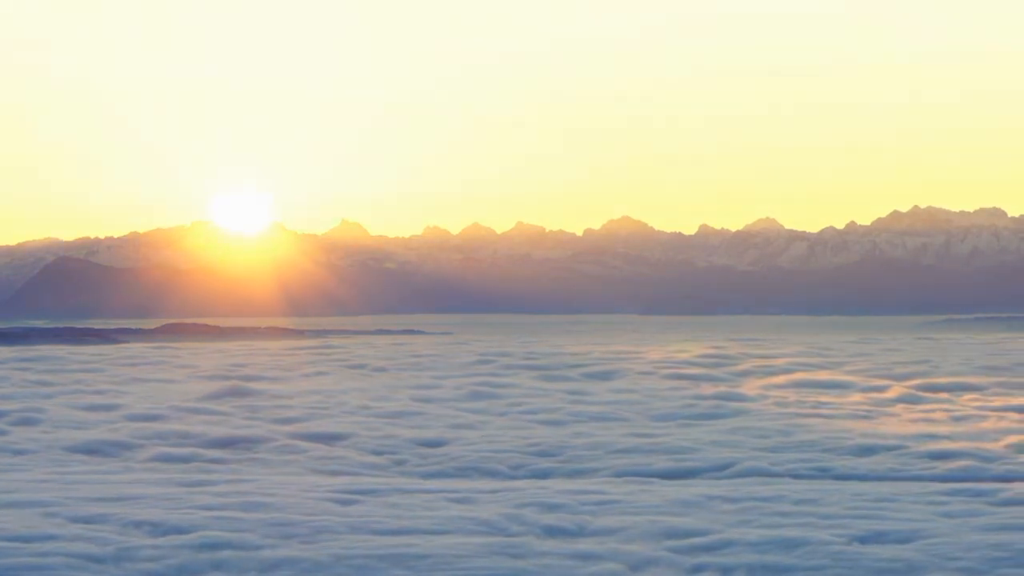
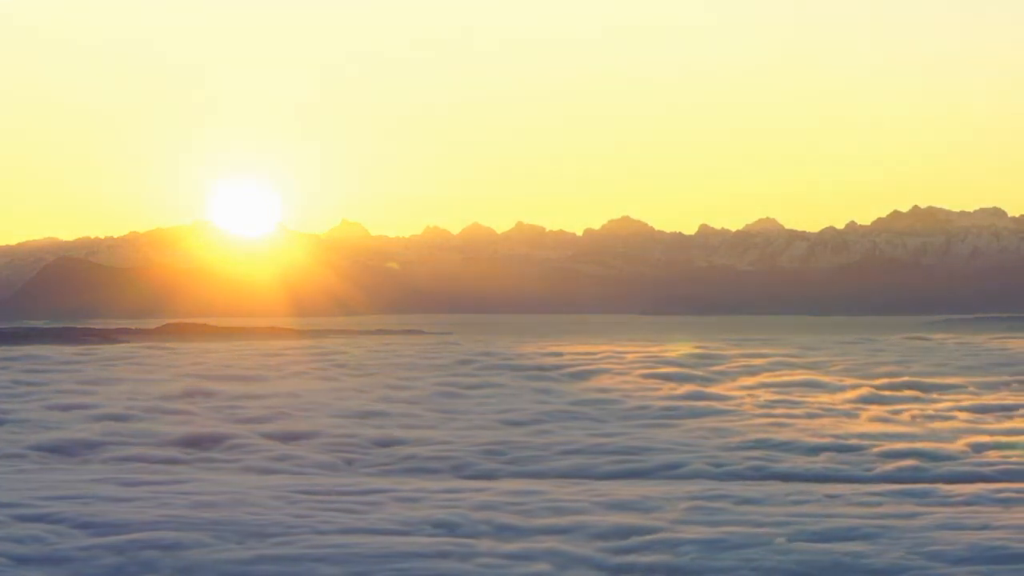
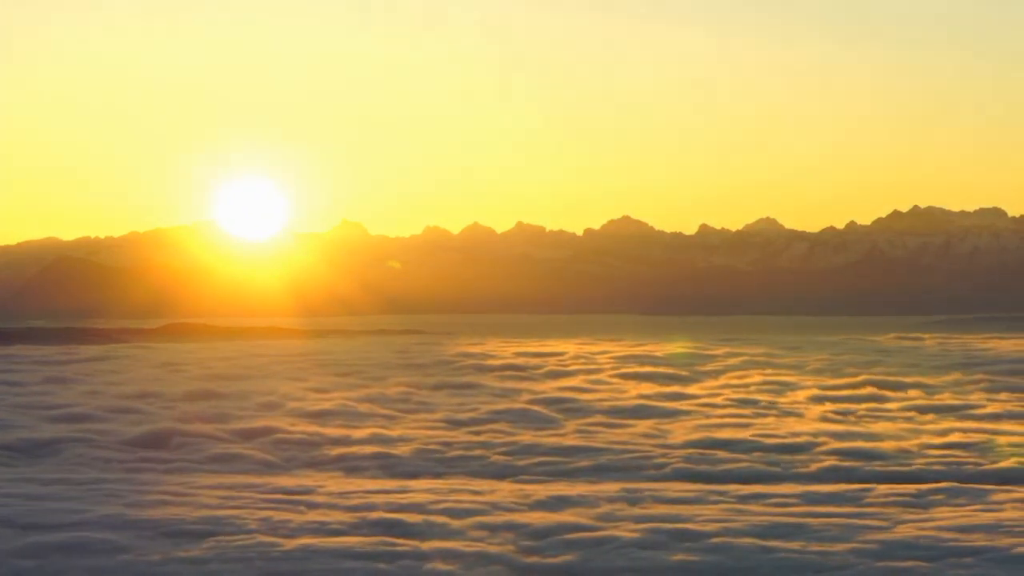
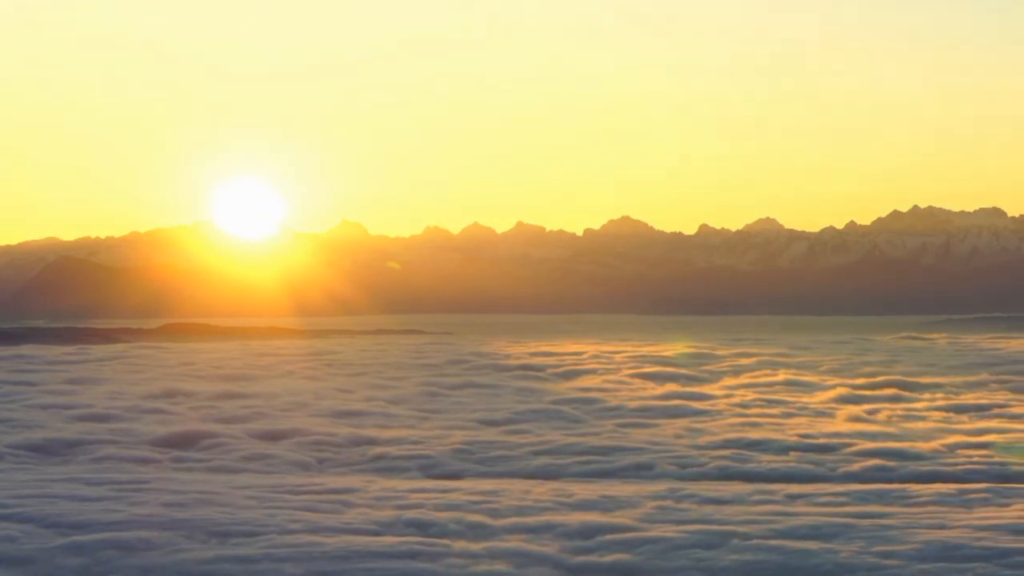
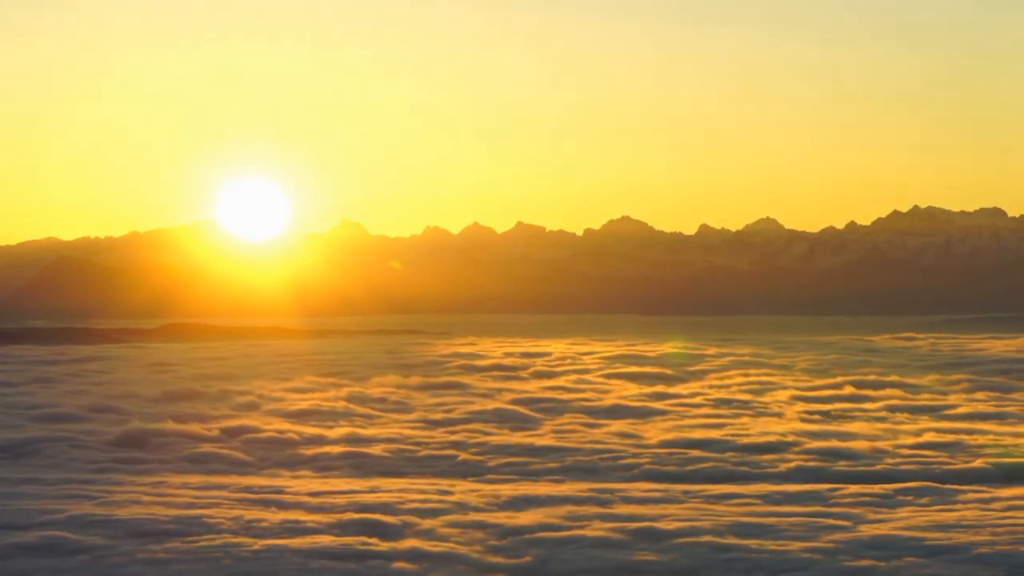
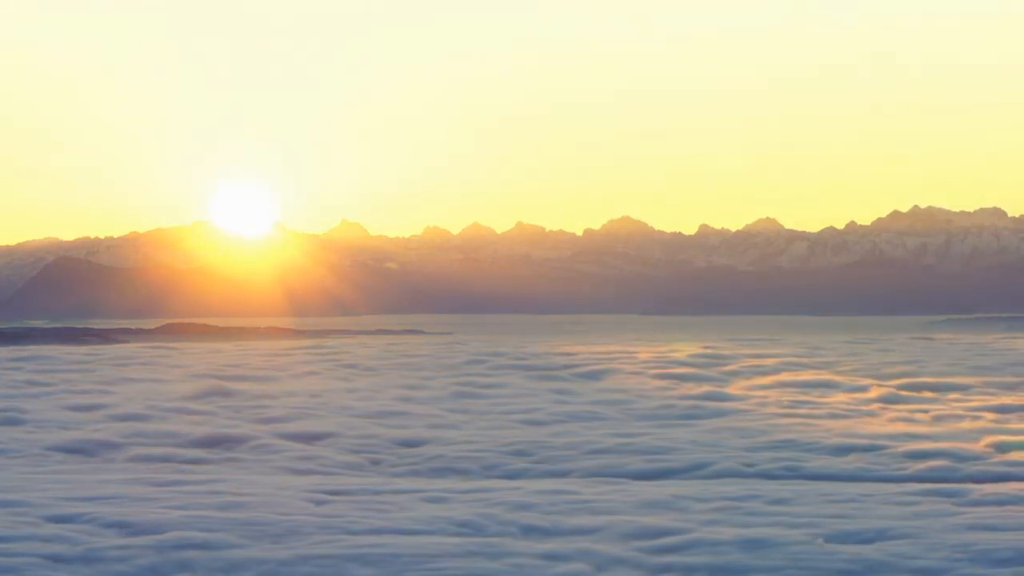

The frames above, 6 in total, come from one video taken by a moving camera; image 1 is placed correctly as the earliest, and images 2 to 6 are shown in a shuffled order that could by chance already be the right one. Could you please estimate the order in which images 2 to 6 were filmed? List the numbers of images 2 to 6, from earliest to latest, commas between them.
6, 2, 4, 3, 5
